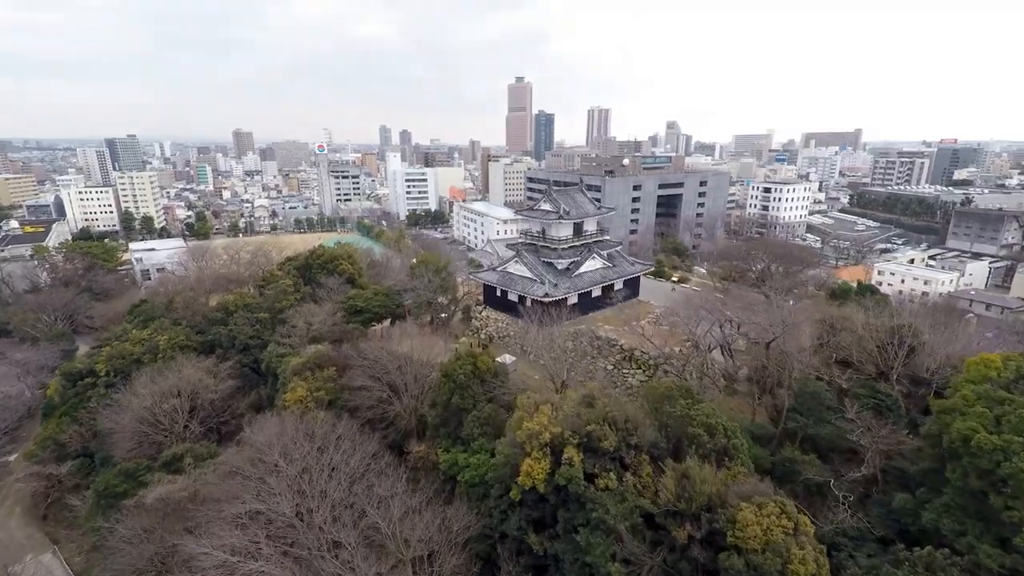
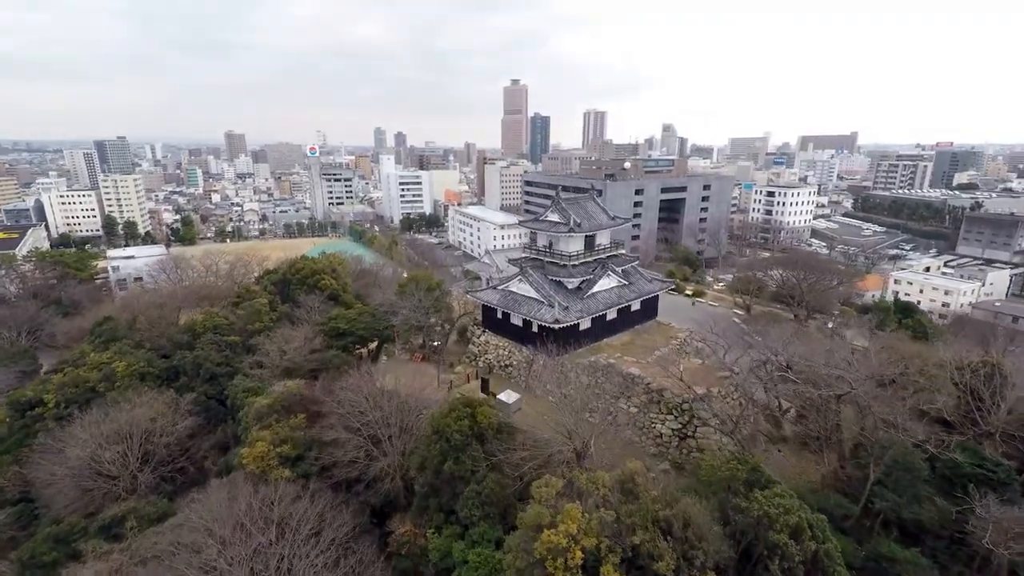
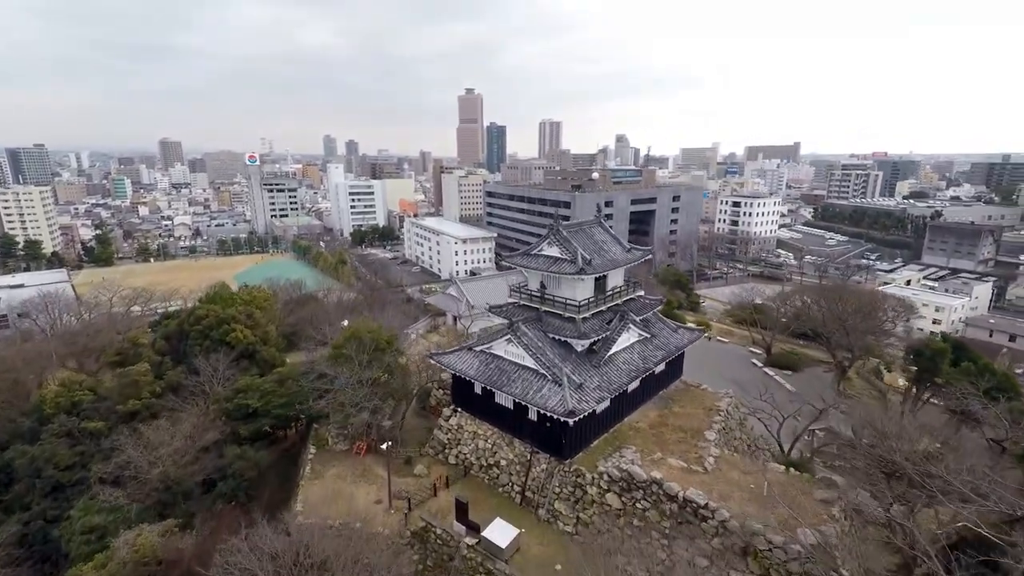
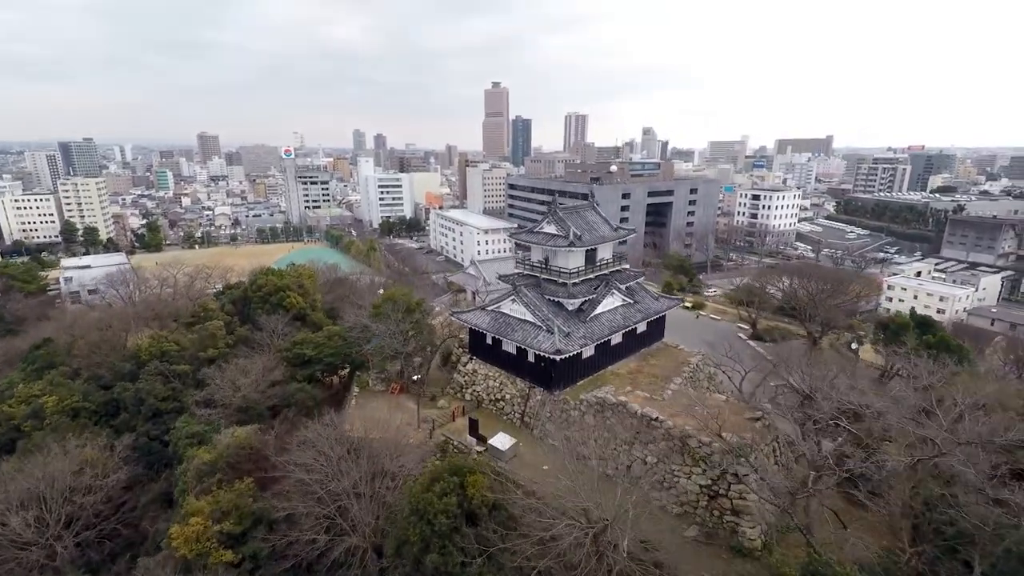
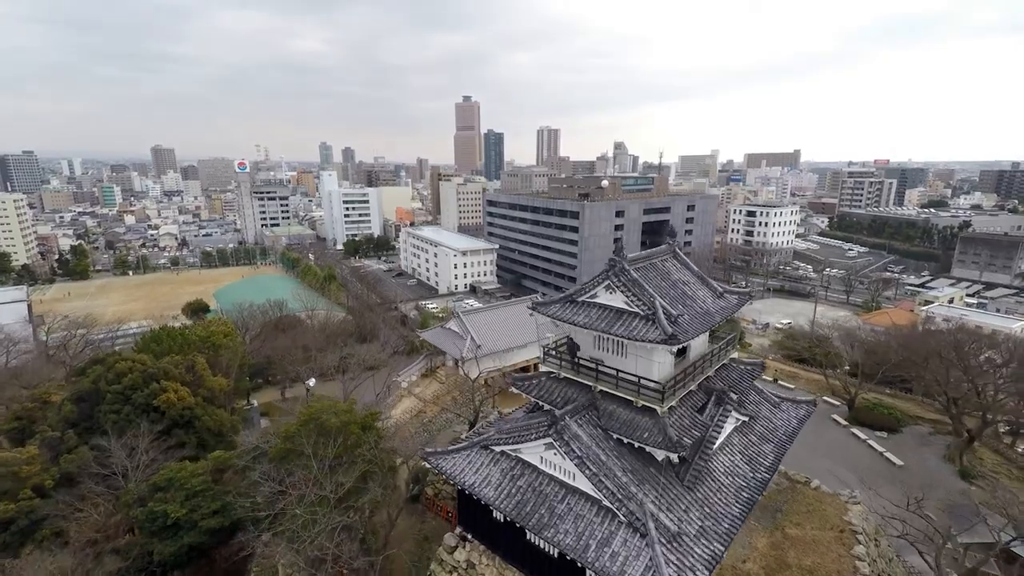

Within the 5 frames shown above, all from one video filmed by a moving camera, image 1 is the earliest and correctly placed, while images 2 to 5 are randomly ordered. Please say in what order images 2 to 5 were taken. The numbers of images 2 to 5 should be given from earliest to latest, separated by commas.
2, 4, 3, 5
